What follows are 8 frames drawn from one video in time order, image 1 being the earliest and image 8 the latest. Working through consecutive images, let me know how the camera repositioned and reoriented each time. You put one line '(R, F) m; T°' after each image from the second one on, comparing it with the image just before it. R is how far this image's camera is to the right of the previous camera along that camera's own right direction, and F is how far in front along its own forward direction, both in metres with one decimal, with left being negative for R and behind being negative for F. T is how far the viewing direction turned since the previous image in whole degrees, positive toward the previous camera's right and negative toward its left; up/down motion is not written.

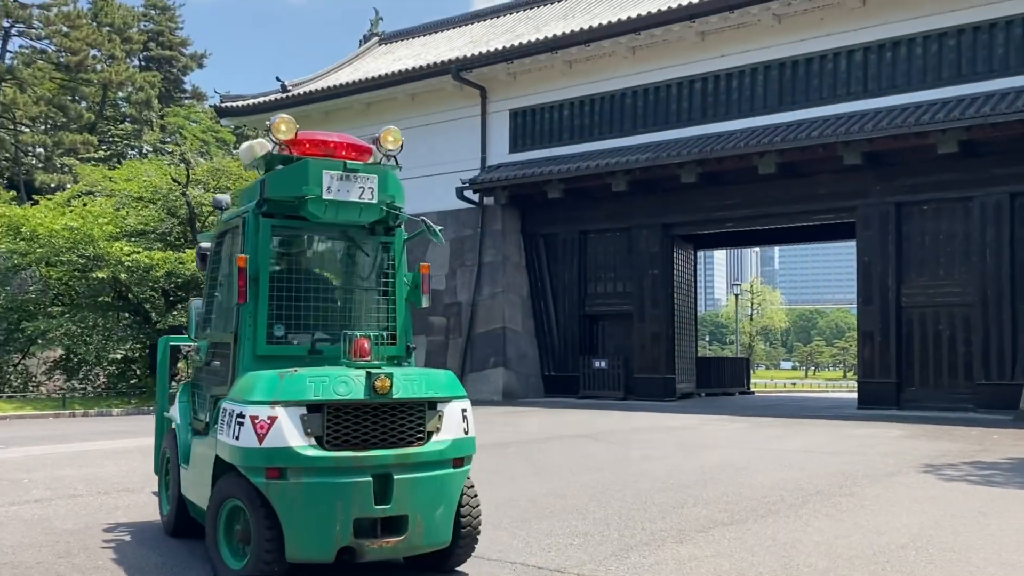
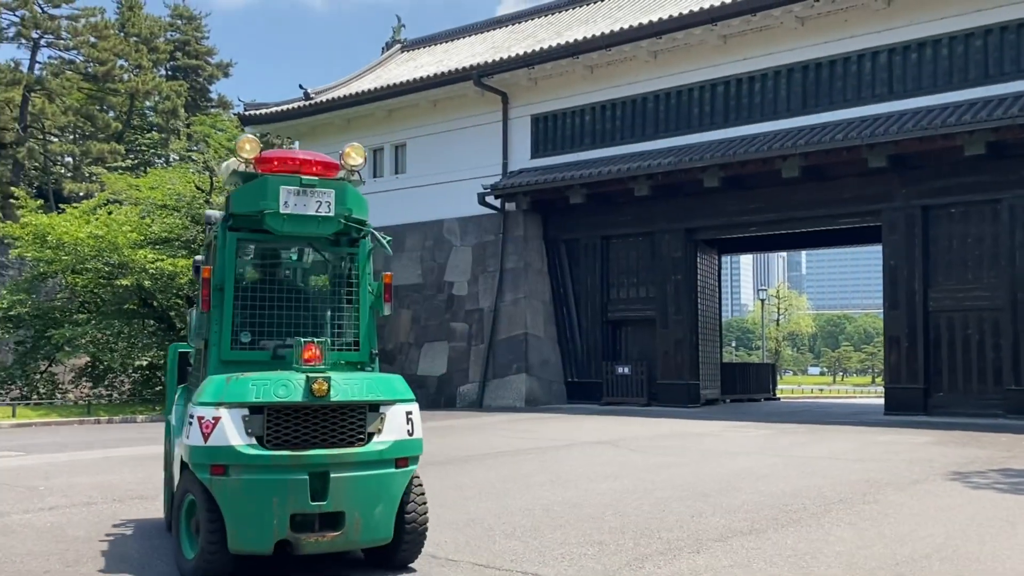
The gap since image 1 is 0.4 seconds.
(+0.1, +0.1) m; -1°
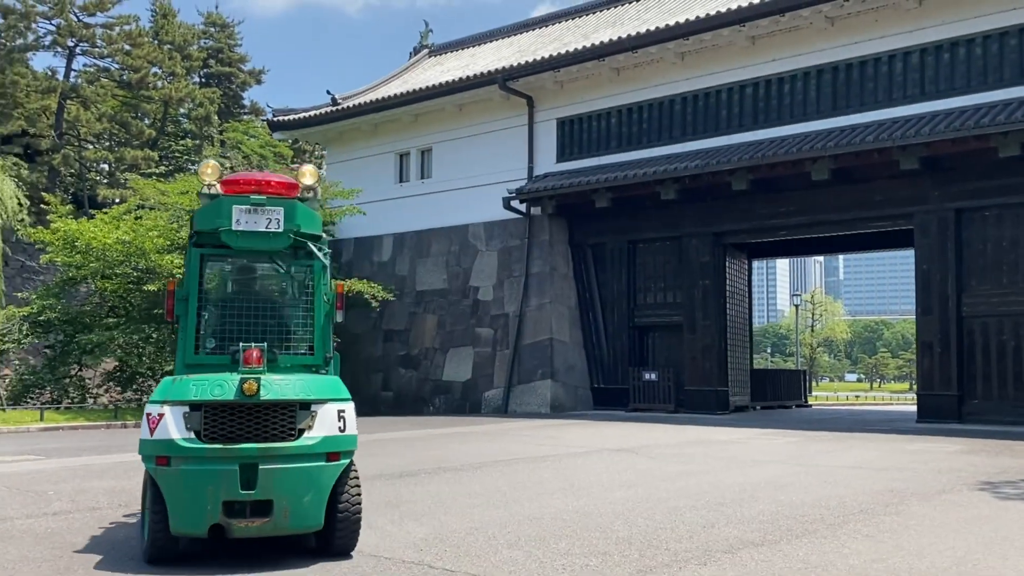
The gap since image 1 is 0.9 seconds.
(+0.2, +0.2) m; -2°
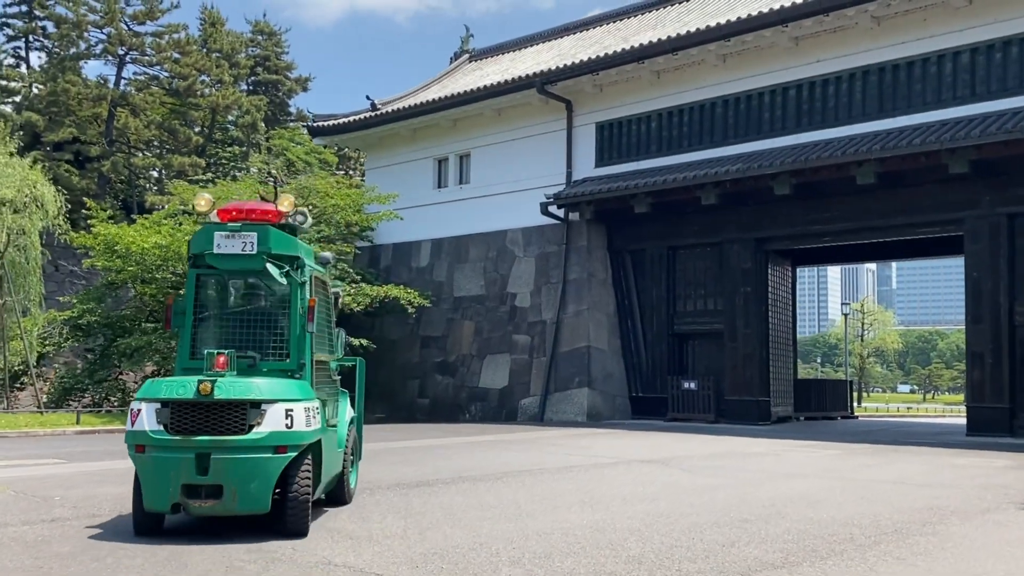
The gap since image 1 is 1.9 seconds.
(+0.2, +0.3) m; -3°
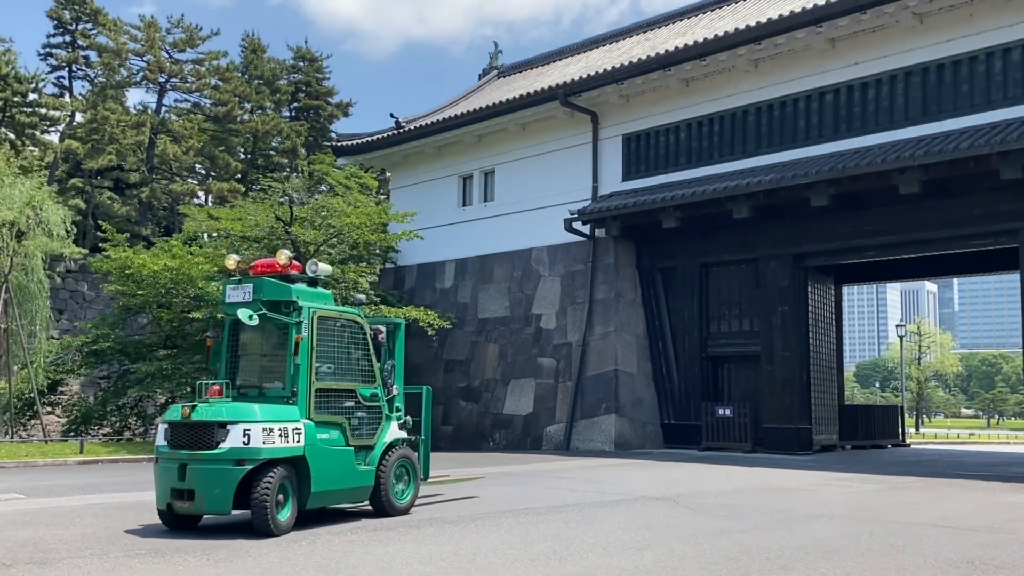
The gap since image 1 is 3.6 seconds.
(+0.6, +1.1) m; -3°
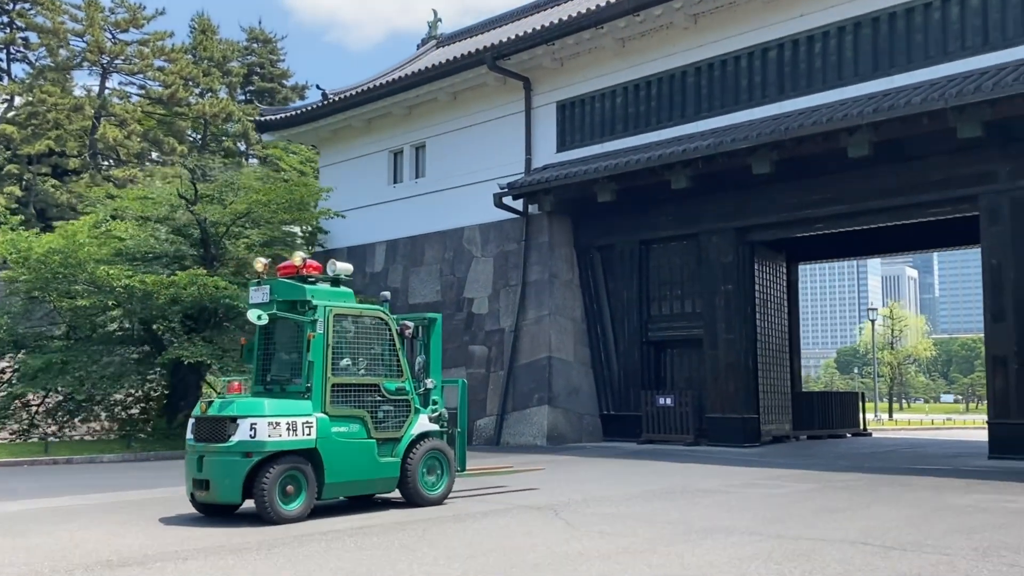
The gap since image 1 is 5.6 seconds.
(+1.1, +1.7) m; +1°
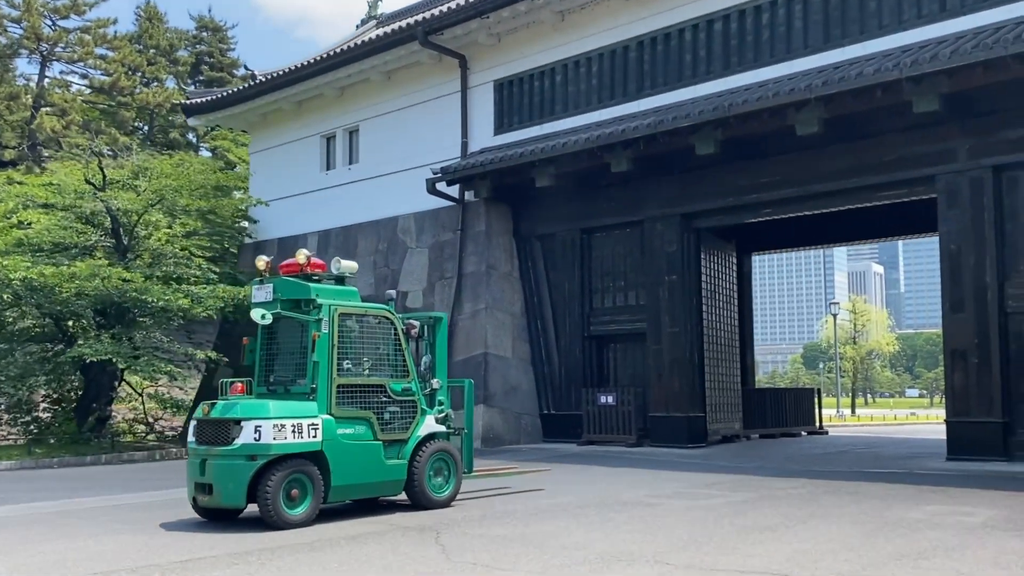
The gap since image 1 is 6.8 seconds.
(+0.7, +1.2) m; +2°
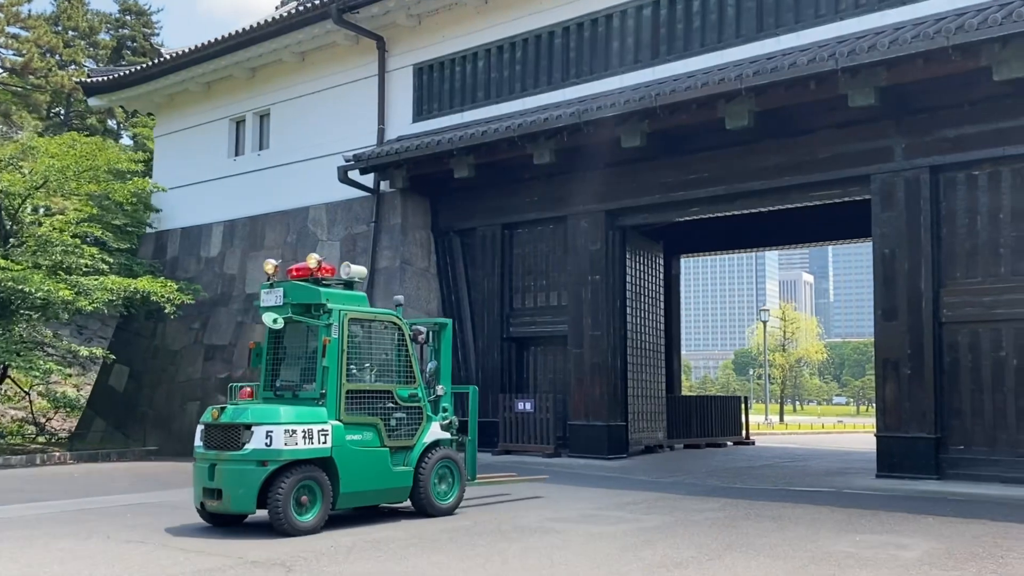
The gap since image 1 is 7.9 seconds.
(+0.4, +1.0) m; +4°
